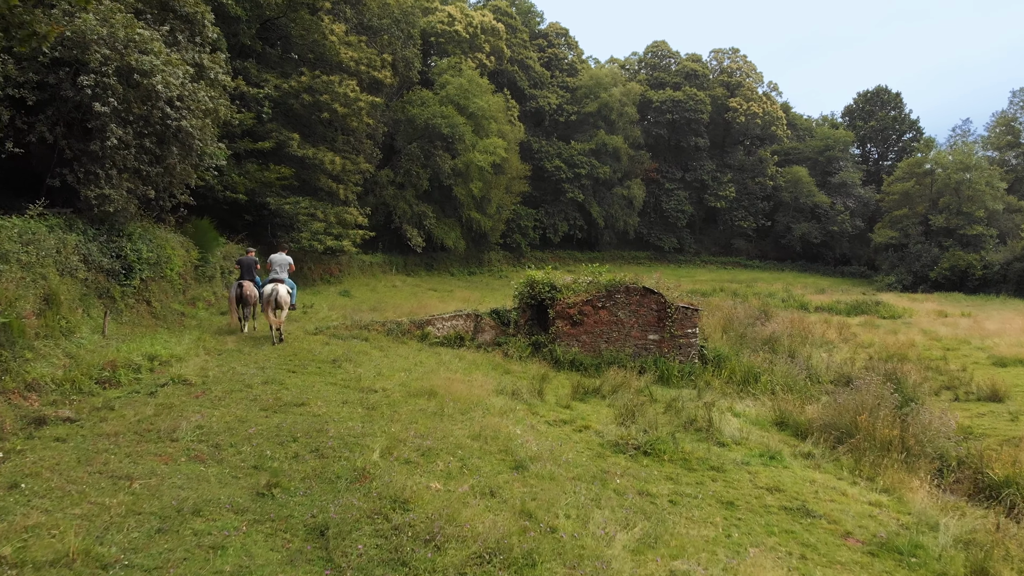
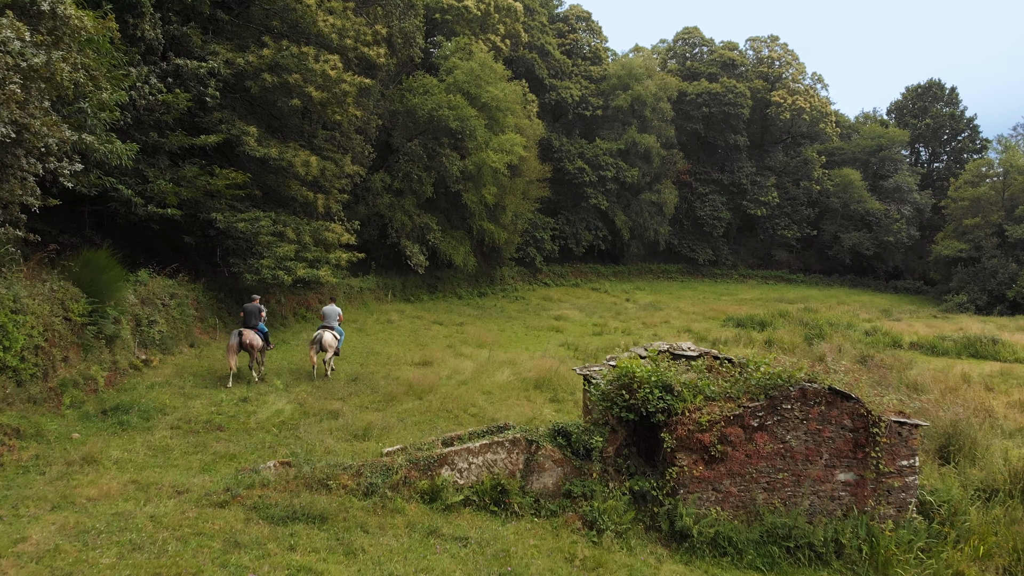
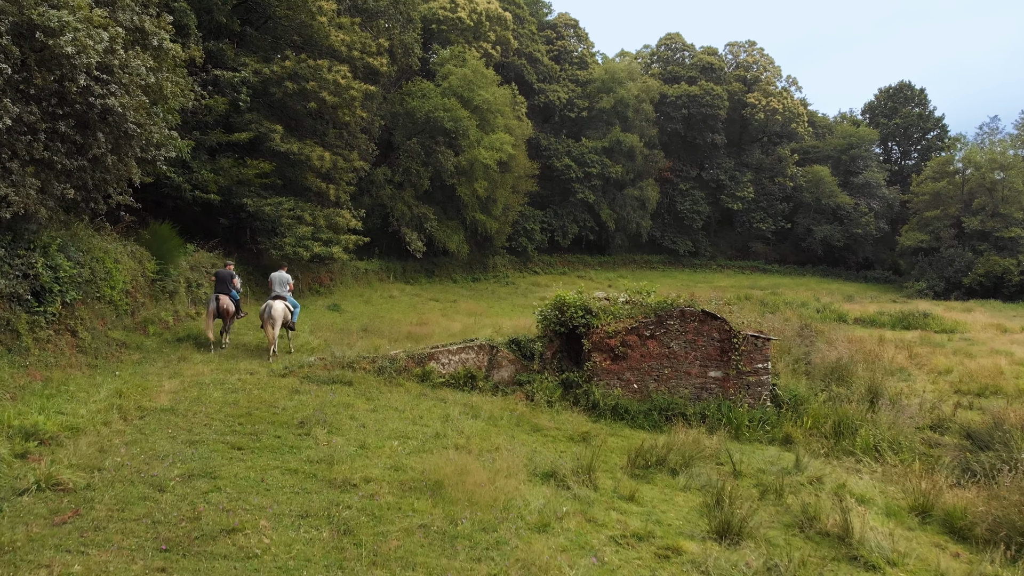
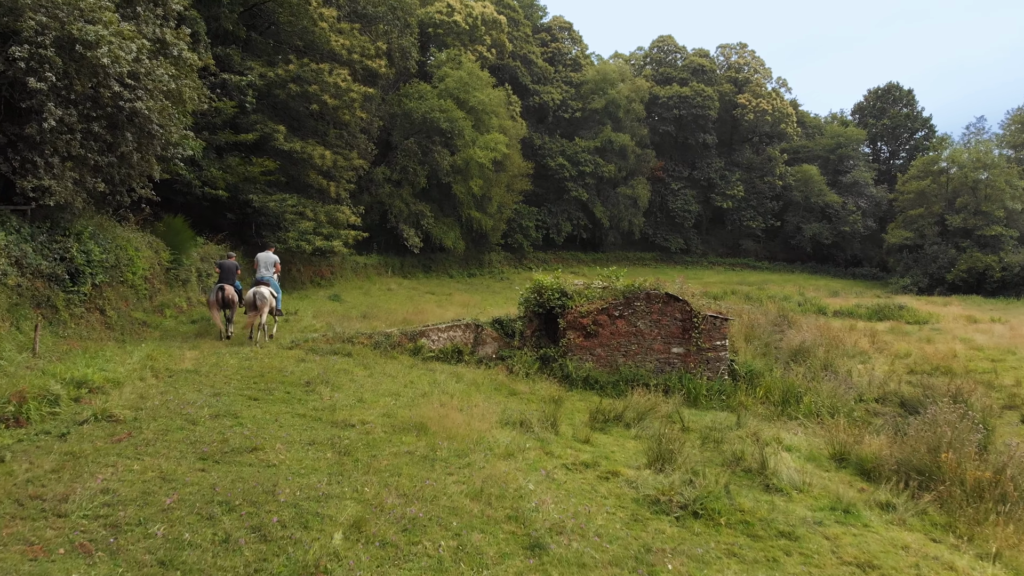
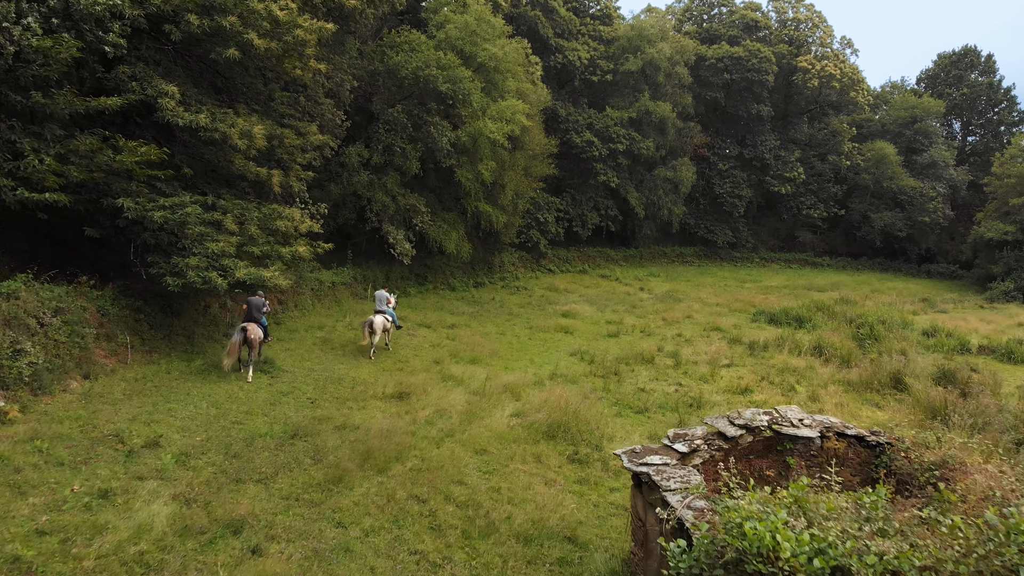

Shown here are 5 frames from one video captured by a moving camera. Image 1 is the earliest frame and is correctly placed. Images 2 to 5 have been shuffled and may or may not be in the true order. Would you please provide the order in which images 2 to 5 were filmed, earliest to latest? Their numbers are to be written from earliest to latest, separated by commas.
4, 3, 2, 5
